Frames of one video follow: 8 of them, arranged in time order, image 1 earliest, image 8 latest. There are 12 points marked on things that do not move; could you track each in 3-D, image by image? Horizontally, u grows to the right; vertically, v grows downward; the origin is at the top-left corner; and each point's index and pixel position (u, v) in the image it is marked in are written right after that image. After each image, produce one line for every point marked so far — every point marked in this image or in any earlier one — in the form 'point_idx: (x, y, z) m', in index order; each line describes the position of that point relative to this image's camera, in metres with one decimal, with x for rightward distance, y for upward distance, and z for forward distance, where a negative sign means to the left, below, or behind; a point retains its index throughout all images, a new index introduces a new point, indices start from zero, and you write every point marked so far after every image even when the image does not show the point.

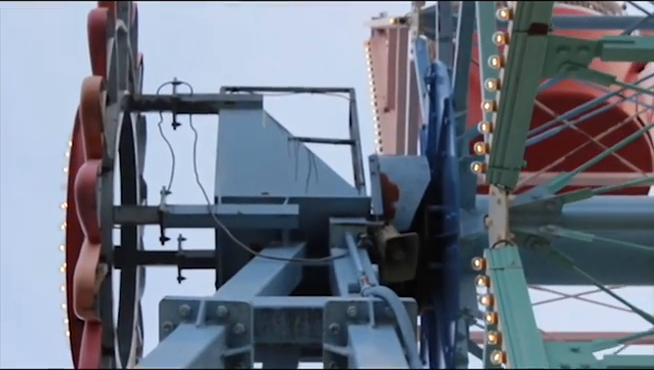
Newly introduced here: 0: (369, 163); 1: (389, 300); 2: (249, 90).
0: (+0.4, +0.2, +11.3) m
1: (+0.4, -0.8, +8.3) m
2: (-0.8, +1.0, +12.1) m
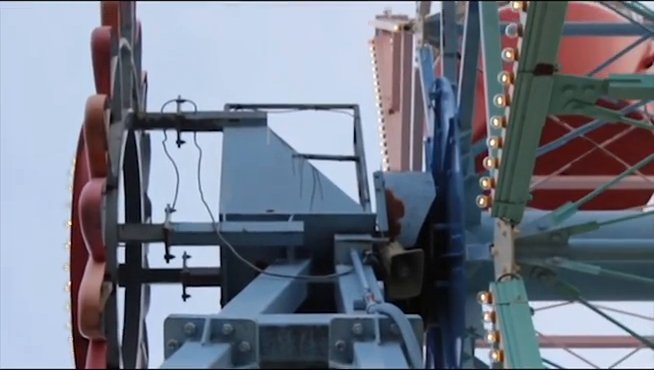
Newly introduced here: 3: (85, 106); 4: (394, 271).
0: (+0.4, 0.0, +11.3) m
1: (+0.5, -0.9, +8.3) m
2: (-0.8, +0.8, +12.1) m
3: (-1.9, +0.6, +9.2) m
4: (+0.6, -0.7, +10.1) m
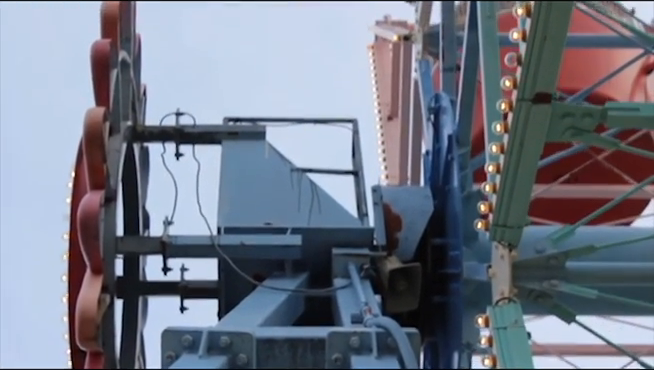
0: (+0.4, -0.1, +11.3) m
1: (+0.5, -1.0, +8.3) m
2: (-0.8, +0.7, +12.2) m
3: (-1.9, +0.5, +9.2) m
4: (+0.6, -0.9, +10.1) m
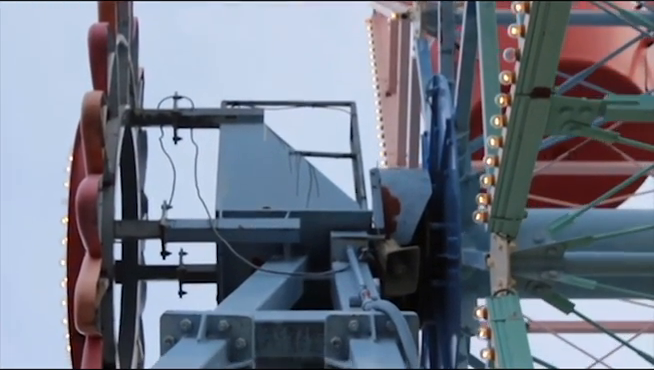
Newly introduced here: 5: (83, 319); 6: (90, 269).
0: (+0.4, +0.1, +11.3) m
1: (+0.5, -0.9, +8.3) m
2: (-0.8, +0.8, +12.2) m
3: (-1.9, +0.7, +9.2) m
4: (+0.5, -0.7, +10.1) m
5: (-1.8, -1.0, +8.7) m
6: (-1.8, -0.7, +9.0) m
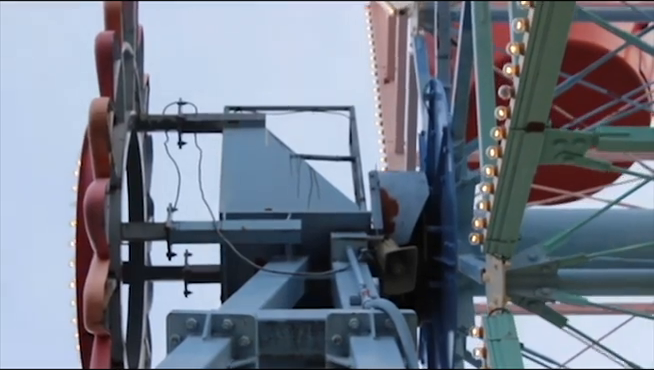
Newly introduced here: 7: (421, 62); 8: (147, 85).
0: (+0.4, +0.1, +11.6) m
1: (+0.5, -0.9, +8.6) m
2: (-0.8, +0.8, +12.4) m
3: (-1.9, +0.6, +9.5) m
4: (+0.5, -0.7, +10.4) m
5: (-1.8, -1.0, +9.0) m
6: (-1.8, -0.7, +9.3) m
7: (+1.0, +1.3, +12.7) m
8: (-1.9, +1.1, +12.7) m
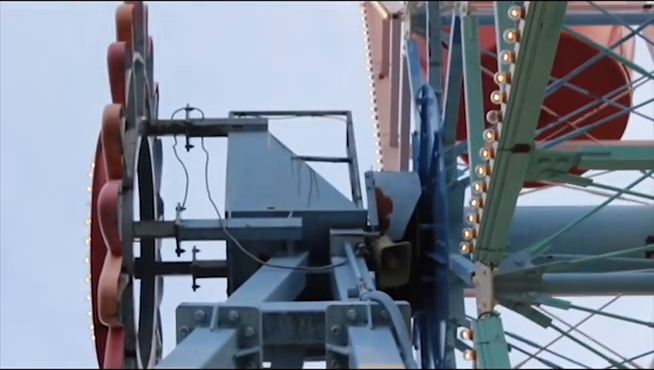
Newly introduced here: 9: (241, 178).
0: (+0.4, +0.1, +12.2) m
1: (+0.4, -0.9, +9.2) m
2: (-0.8, +0.8, +13.1) m
3: (-2.0, +0.6, +10.2) m
4: (+0.5, -0.7, +11.1) m
5: (-1.8, -1.0, +9.7) m
6: (-1.8, -0.7, +10.0) m
7: (+1.0, +1.3, +13.4) m
8: (-1.9, +1.1, +13.3) m
9: (-0.9, +0.1, +11.9) m
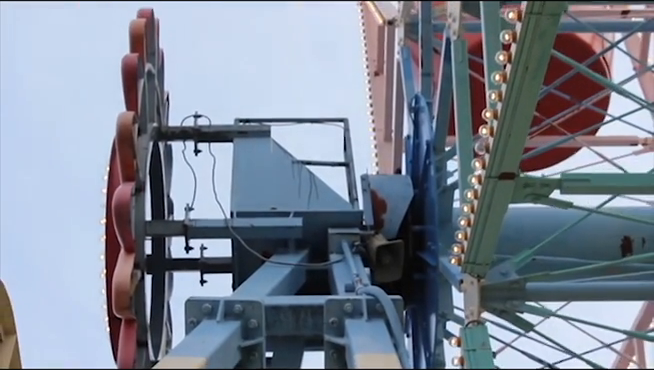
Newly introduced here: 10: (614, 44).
0: (+0.4, 0.0, +13.0) m
1: (+0.4, -1.0, +10.0) m
2: (-0.8, +0.8, +13.9) m
3: (-2.0, +0.6, +10.9) m
4: (+0.5, -0.7, +11.8) m
5: (-1.8, -1.1, +10.4) m
6: (-1.9, -0.7, +10.8) m
7: (+1.0, +1.3, +14.1) m
8: (-1.9, +1.1, +14.1) m
9: (-0.9, +0.1, +12.6) m
10: (+2.6, +1.3, +10.8) m
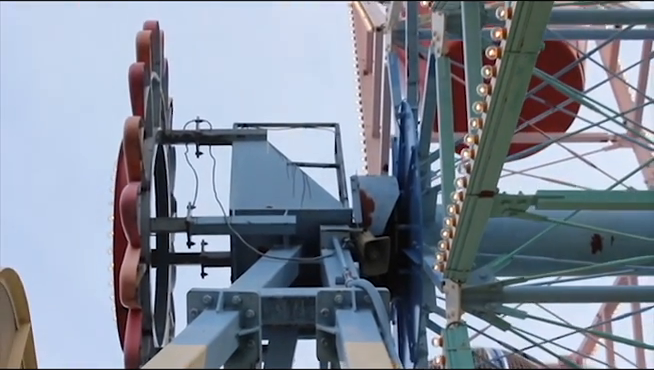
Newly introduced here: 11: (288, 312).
0: (+0.3, 0.0, +13.9) m
1: (+0.3, -1.0, +10.8) m
2: (-0.9, +0.8, +14.7) m
3: (-2.0, +0.6, +11.8) m
4: (+0.5, -0.7, +12.7) m
5: (-1.9, -1.1, +11.3) m
6: (-1.9, -0.7, +11.6) m
7: (+0.9, +1.3, +15.0) m
8: (-2.0, +1.1, +14.9) m
9: (-1.0, +0.1, +13.5) m
10: (+2.6, +1.3, +11.6) m
11: (-0.4, -1.2, +10.9) m
